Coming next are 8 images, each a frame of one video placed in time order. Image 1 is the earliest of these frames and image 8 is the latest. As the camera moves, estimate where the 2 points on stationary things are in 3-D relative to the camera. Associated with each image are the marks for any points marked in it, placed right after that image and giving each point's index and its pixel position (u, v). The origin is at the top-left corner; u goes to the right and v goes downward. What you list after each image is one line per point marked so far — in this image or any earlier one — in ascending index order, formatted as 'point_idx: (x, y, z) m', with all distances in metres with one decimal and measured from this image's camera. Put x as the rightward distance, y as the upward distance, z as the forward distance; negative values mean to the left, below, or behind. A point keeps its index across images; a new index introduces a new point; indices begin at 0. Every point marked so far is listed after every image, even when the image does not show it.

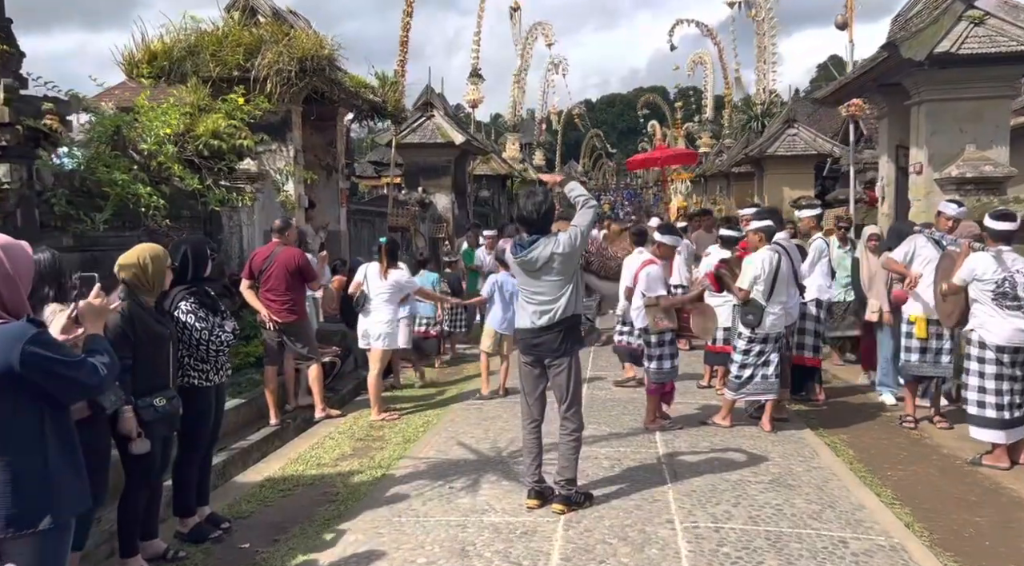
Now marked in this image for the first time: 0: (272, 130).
0: (-2.7, +1.7, +10.8) m
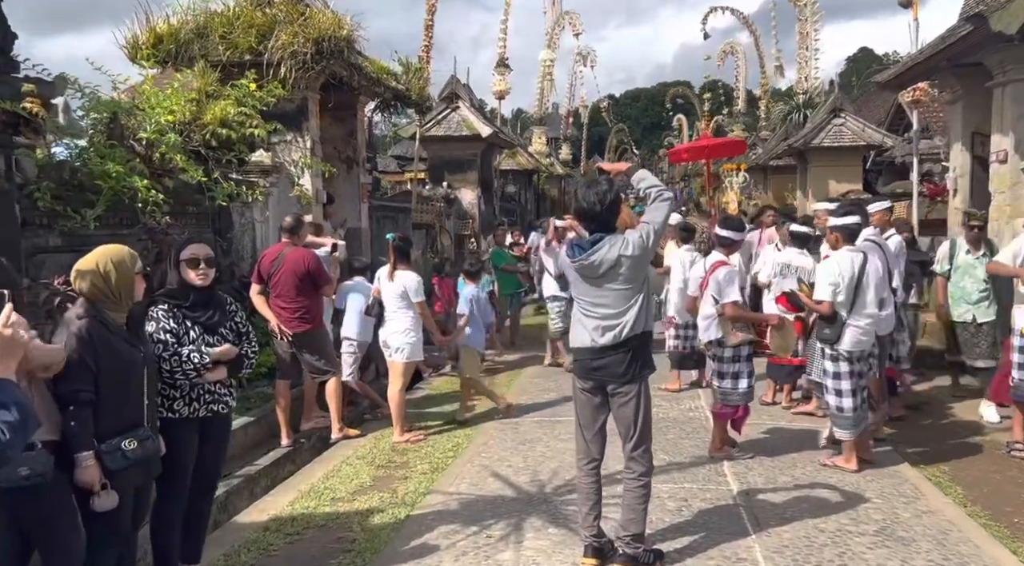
0: (-2.3, +1.7, +9.9) m
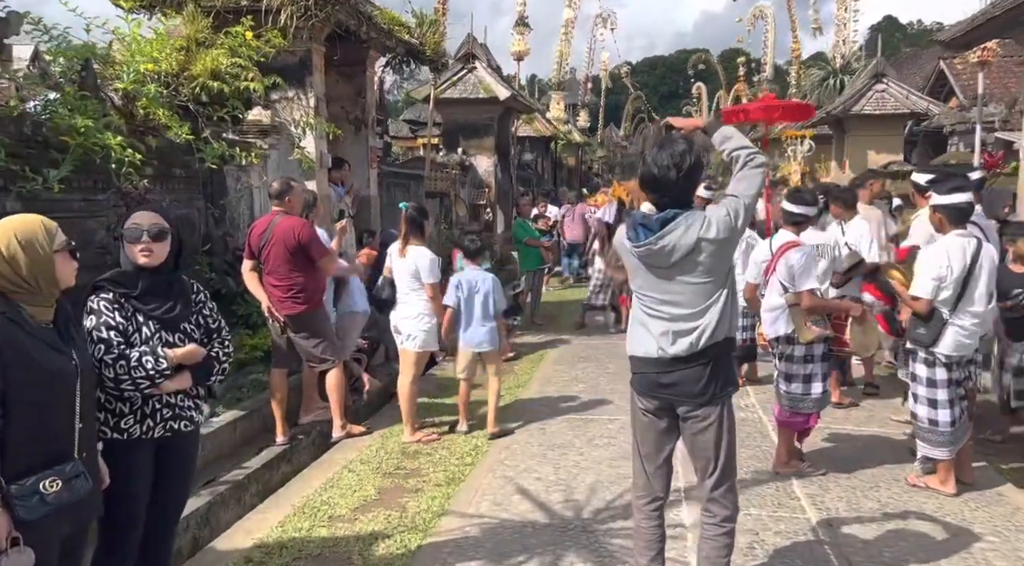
0: (-2.1, +2.0, +8.9) m
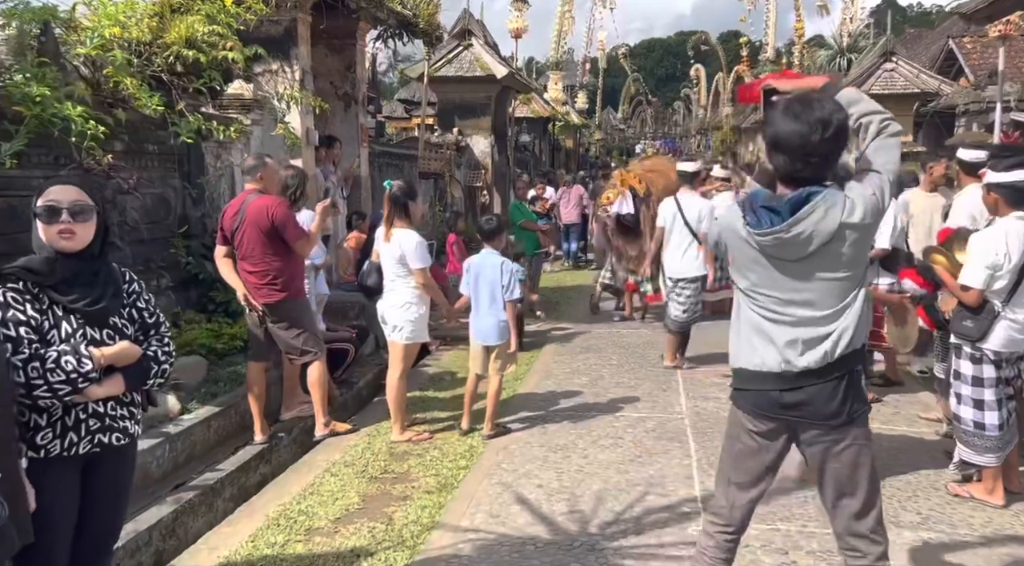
0: (-2.1, +2.1, +8.4) m
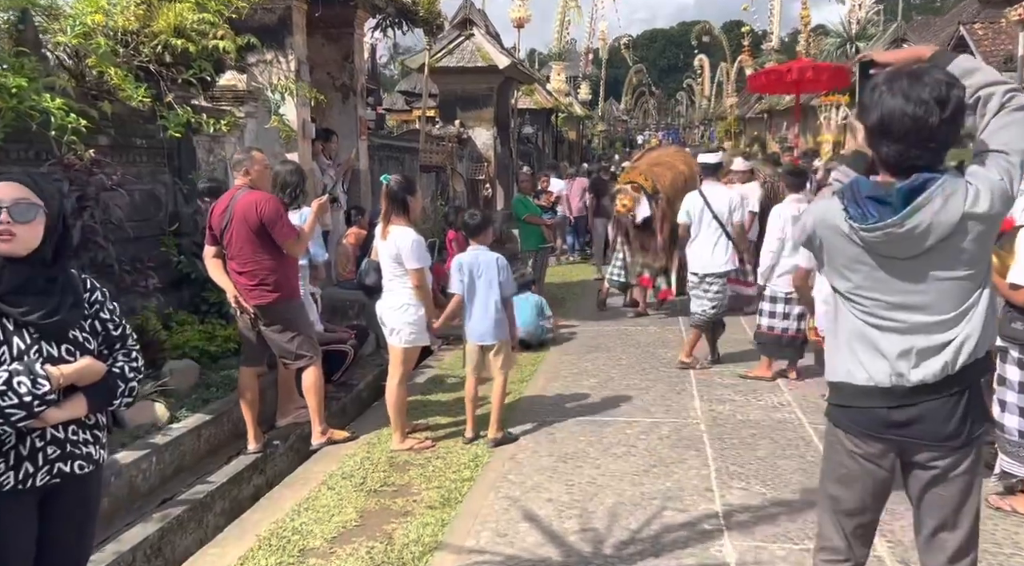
0: (-2.1, +2.1, +8.1) m
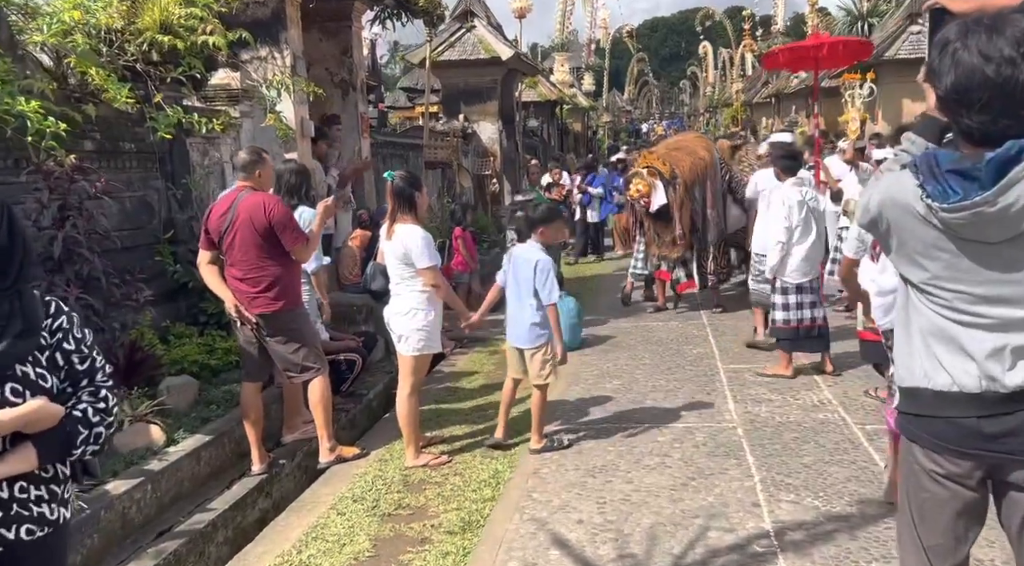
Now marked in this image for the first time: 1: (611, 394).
0: (-2.0, +2.1, +7.7) m
1: (+0.6, -0.7, +6.2) m
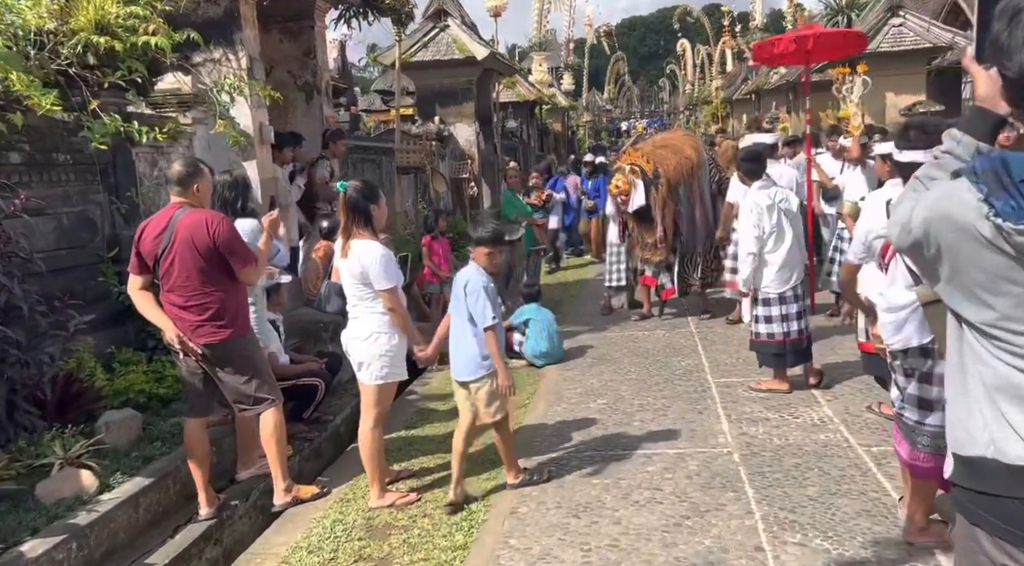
0: (-2.2, +1.9, +7.2) m
1: (+0.5, -0.8, +5.8) m
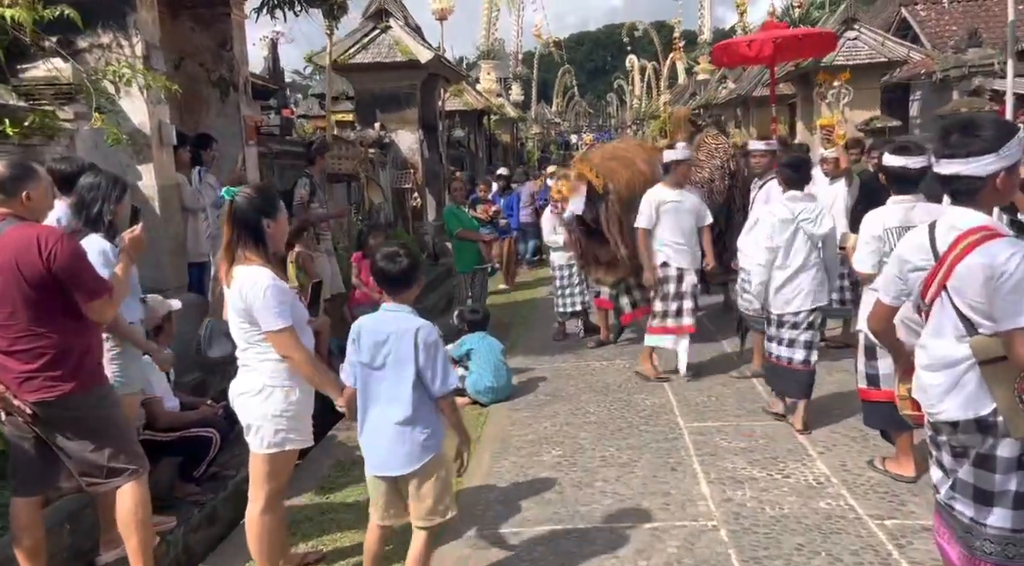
0: (-2.6, +1.8, +6.1) m
1: (+0.2, -1.0, +4.8) m
